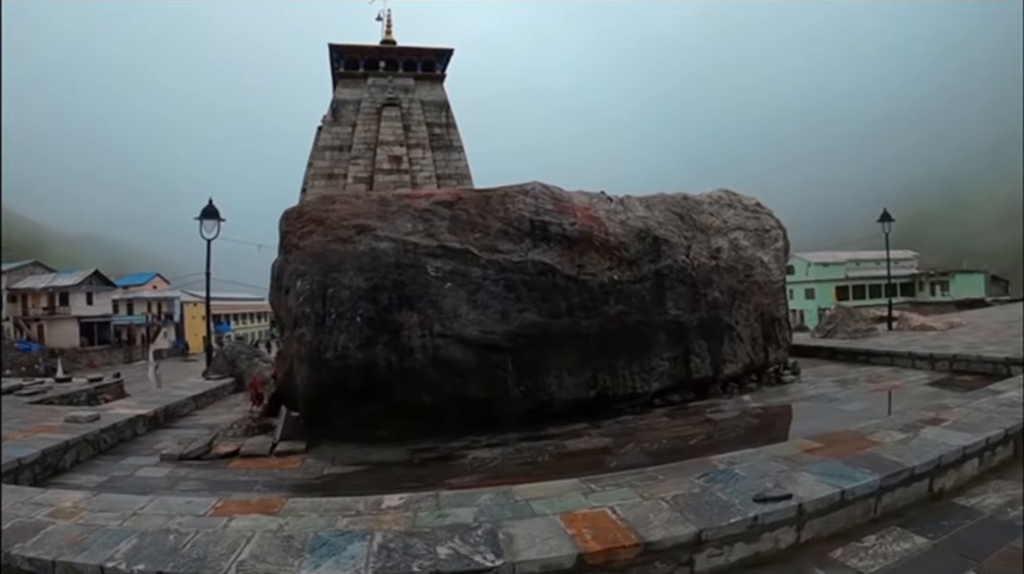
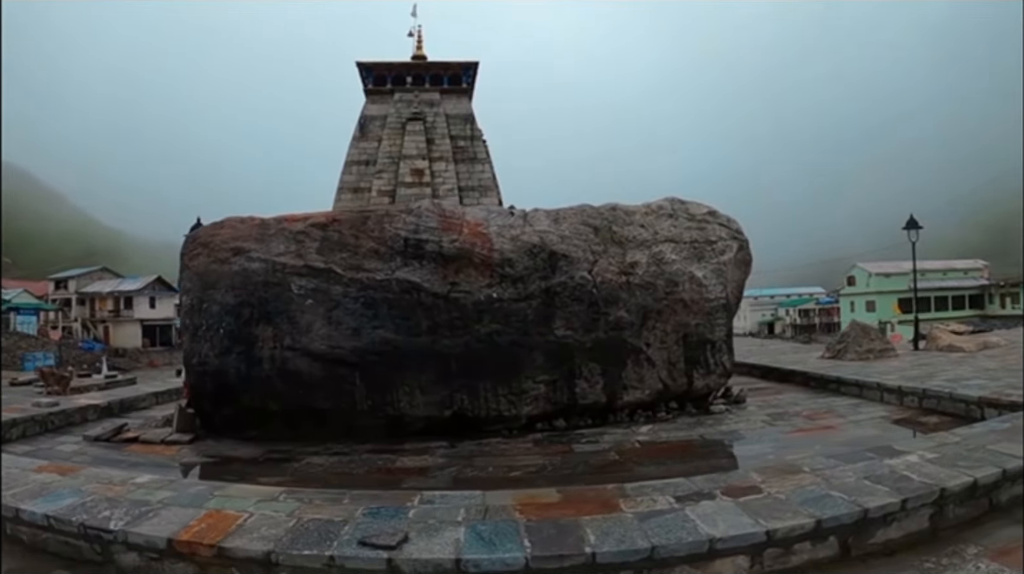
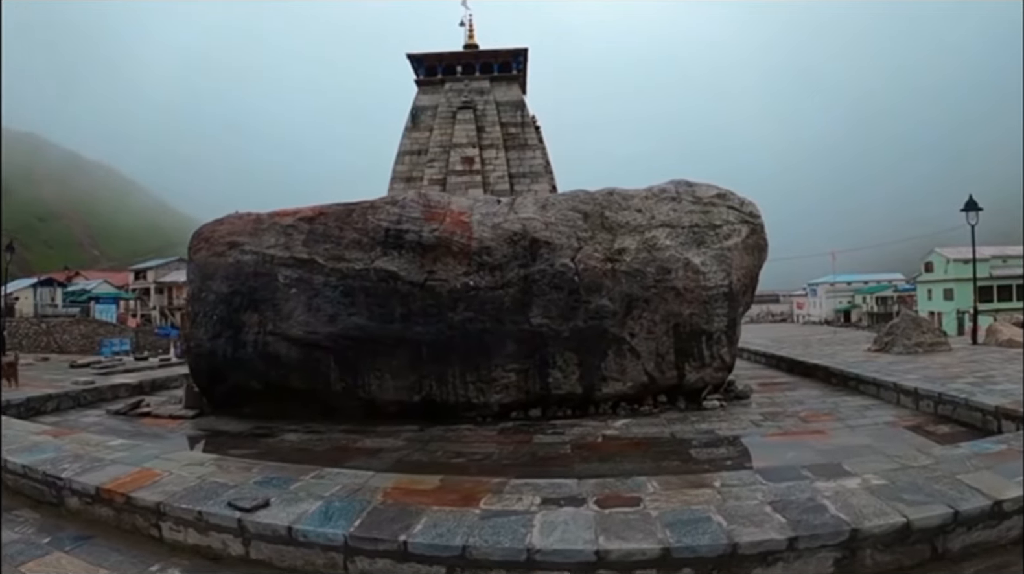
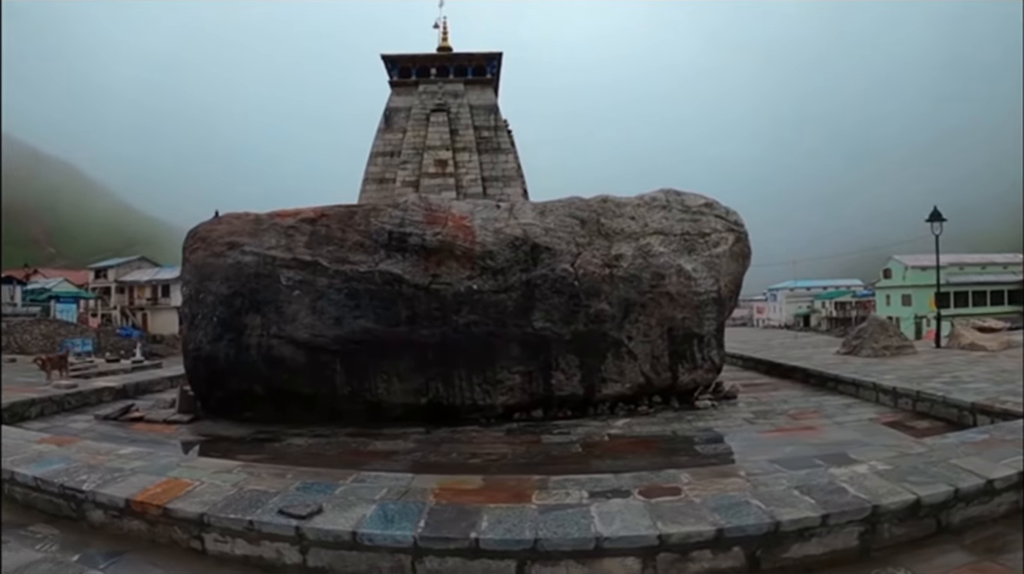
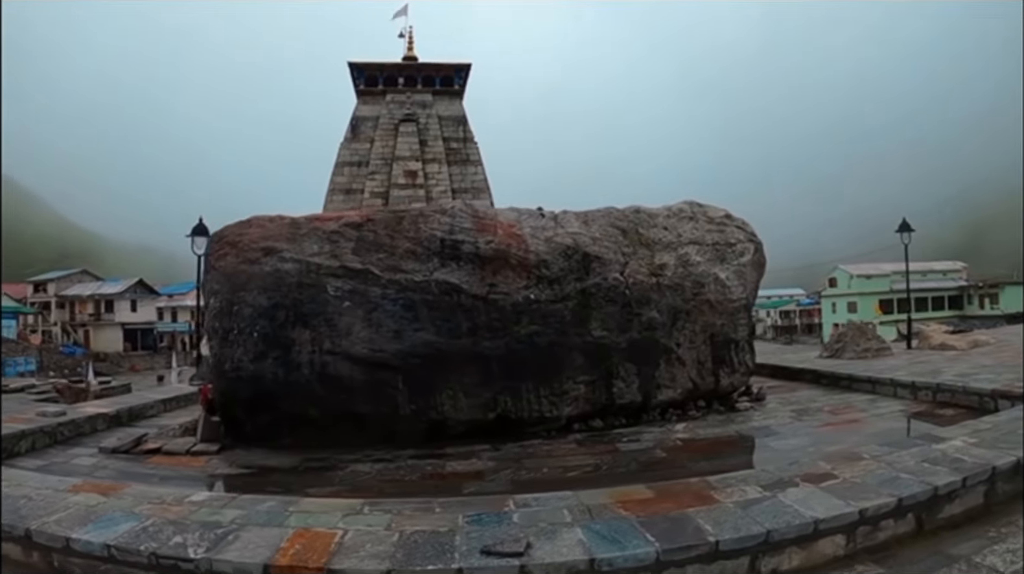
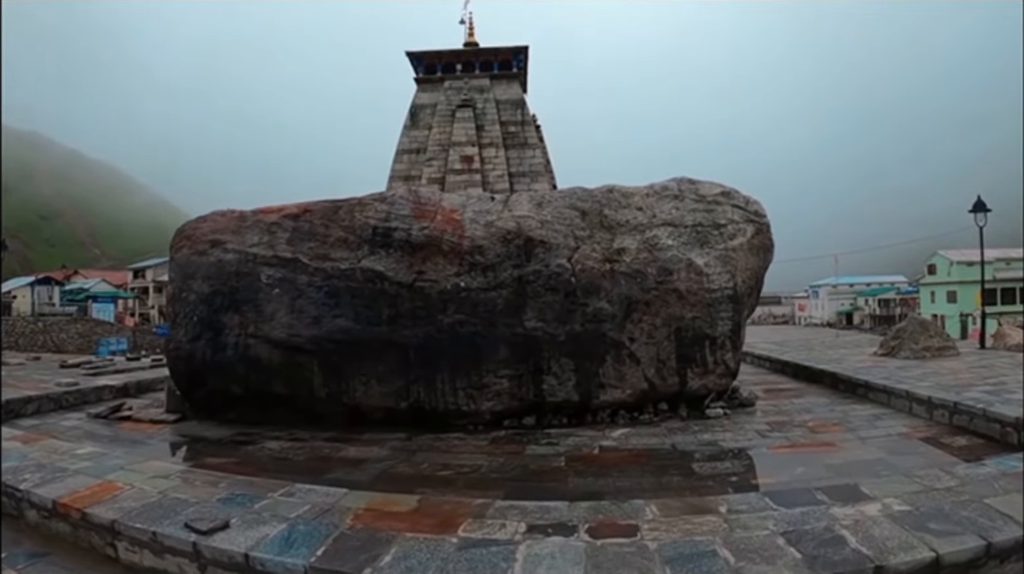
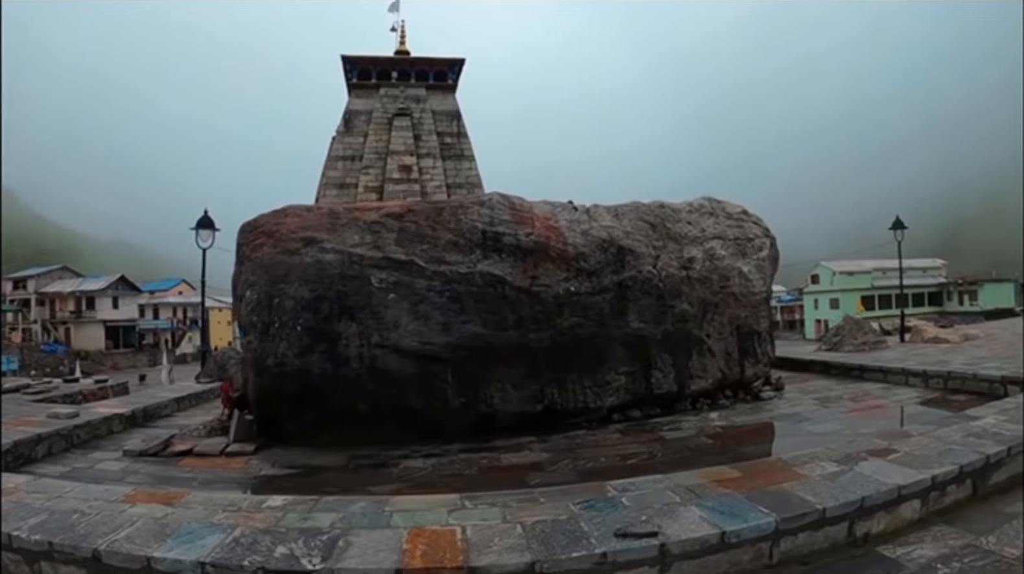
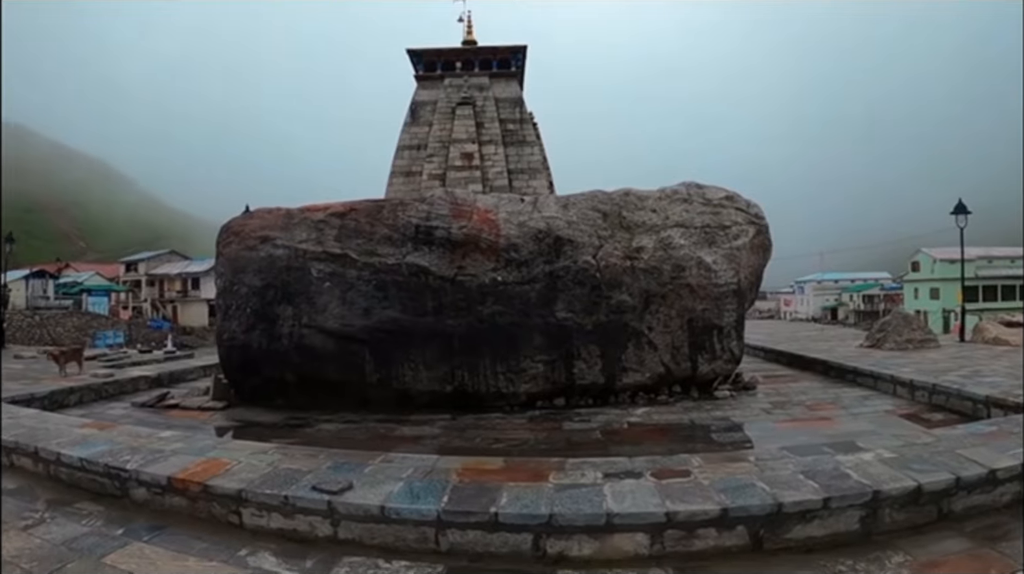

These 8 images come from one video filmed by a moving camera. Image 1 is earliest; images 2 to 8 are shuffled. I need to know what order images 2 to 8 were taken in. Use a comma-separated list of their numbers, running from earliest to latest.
7, 5, 2, 4, 8, 3, 6
